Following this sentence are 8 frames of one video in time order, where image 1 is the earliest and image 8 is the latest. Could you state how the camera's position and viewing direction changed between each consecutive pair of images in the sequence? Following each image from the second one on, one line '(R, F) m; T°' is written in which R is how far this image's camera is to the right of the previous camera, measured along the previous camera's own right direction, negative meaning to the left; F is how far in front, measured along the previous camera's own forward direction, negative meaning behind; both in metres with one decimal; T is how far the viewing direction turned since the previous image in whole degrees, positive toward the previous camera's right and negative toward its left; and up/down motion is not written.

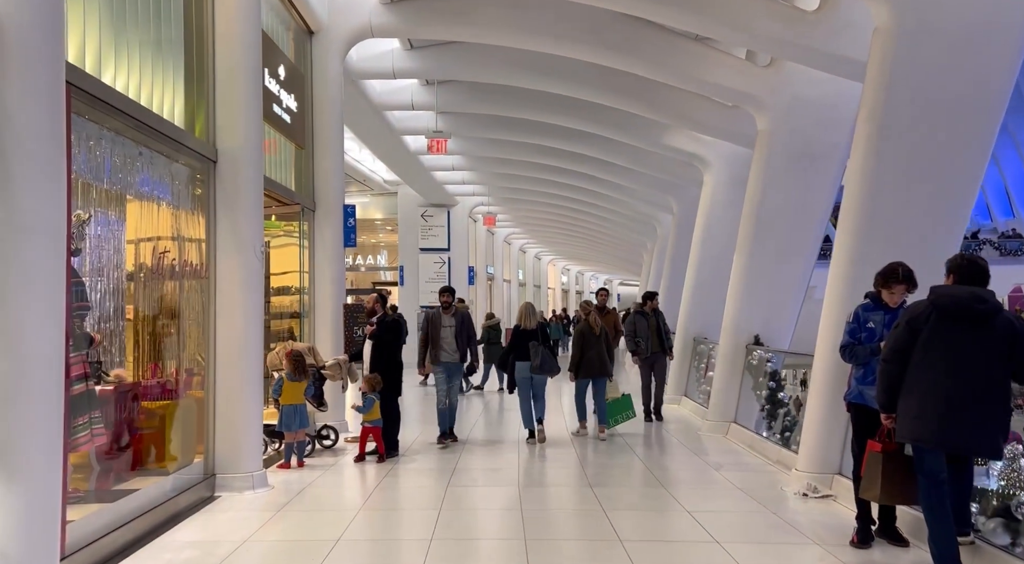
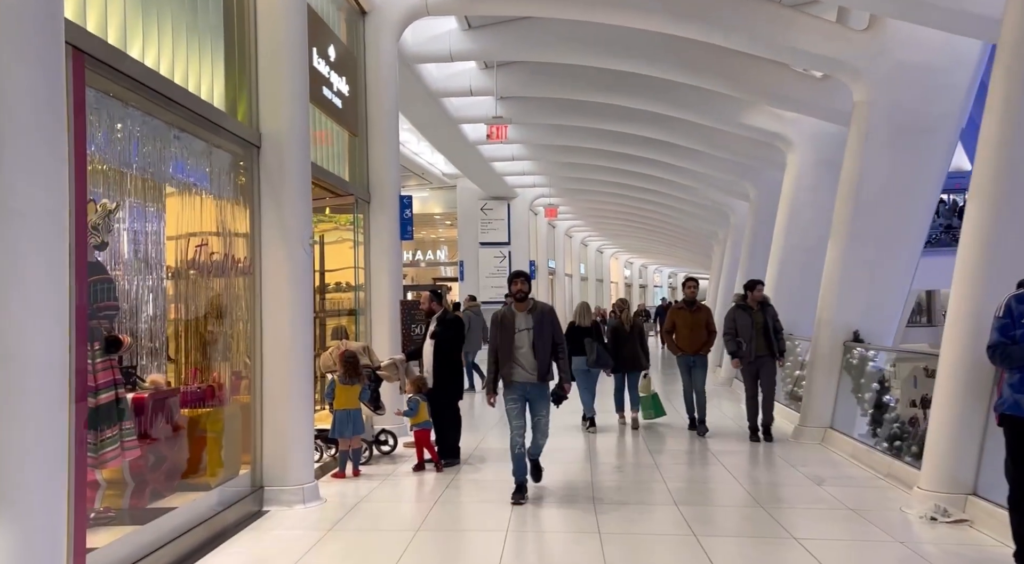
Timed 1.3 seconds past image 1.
(-0.1, +0.6) m; -4°
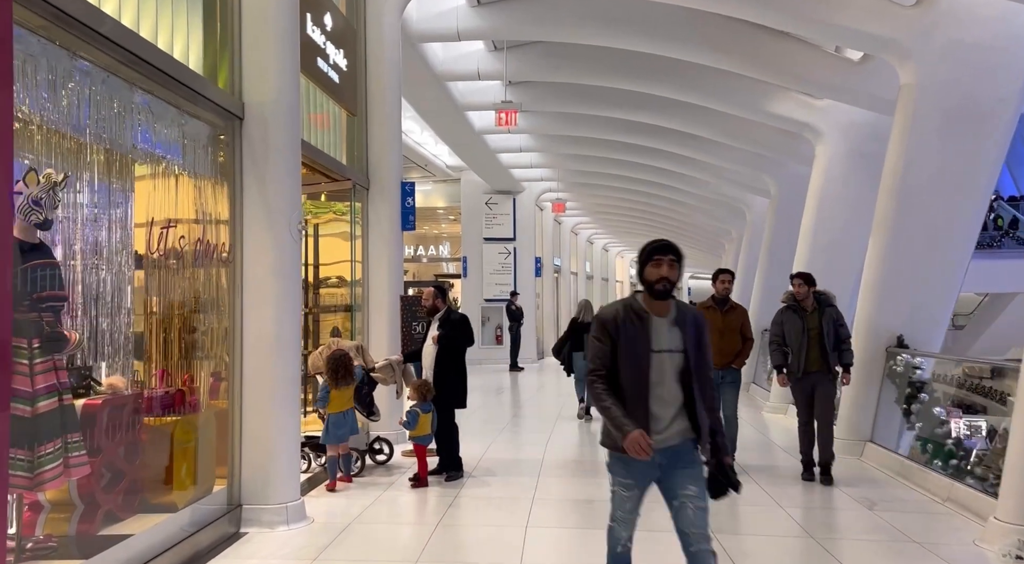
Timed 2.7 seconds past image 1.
(-0.1, +0.6) m; 0°
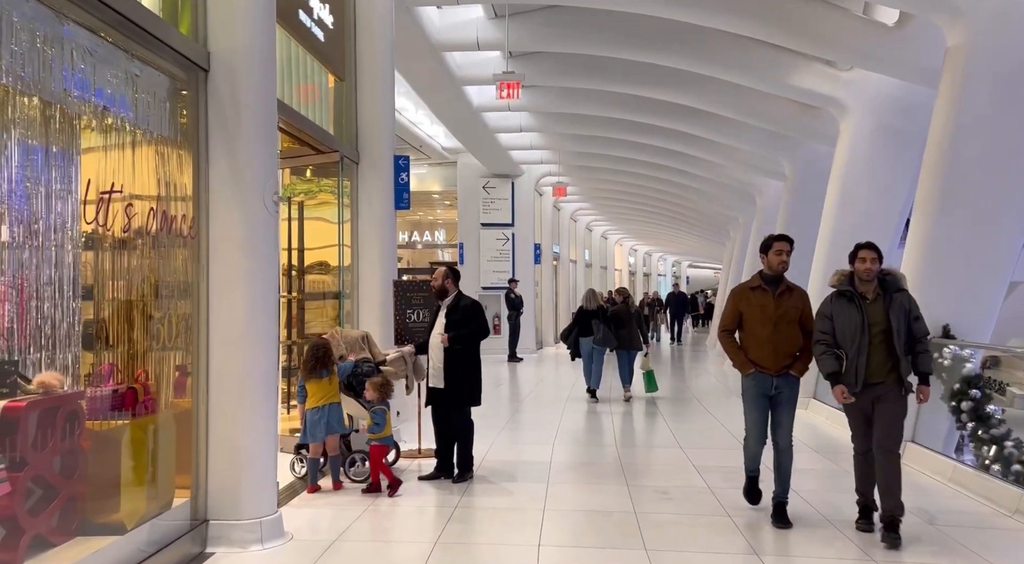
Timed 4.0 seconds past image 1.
(-0.1, +0.7) m; 0°
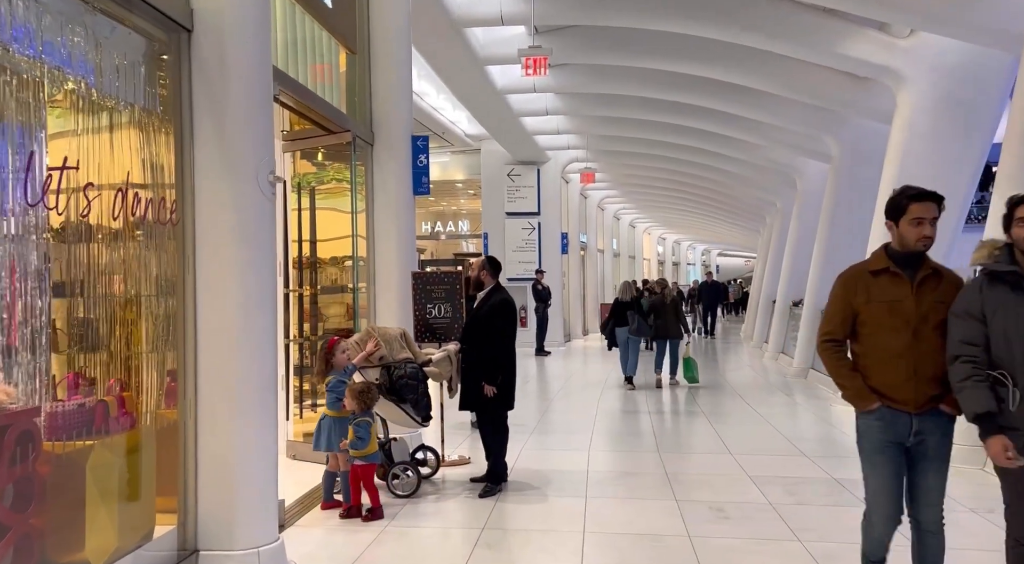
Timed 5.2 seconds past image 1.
(0.0, +0.6) m; -2°
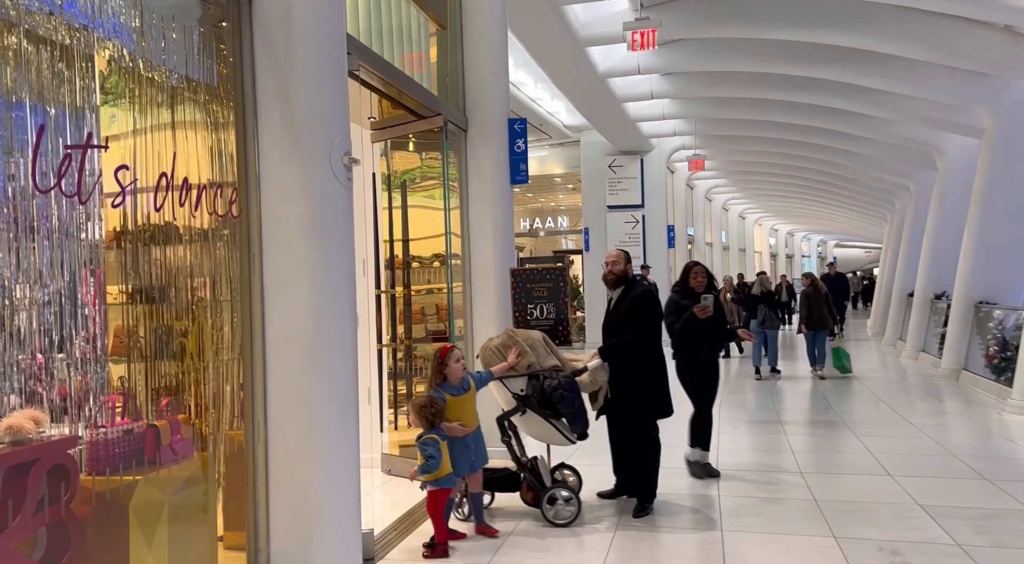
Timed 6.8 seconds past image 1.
(-0.1, +0.6) m; -7°
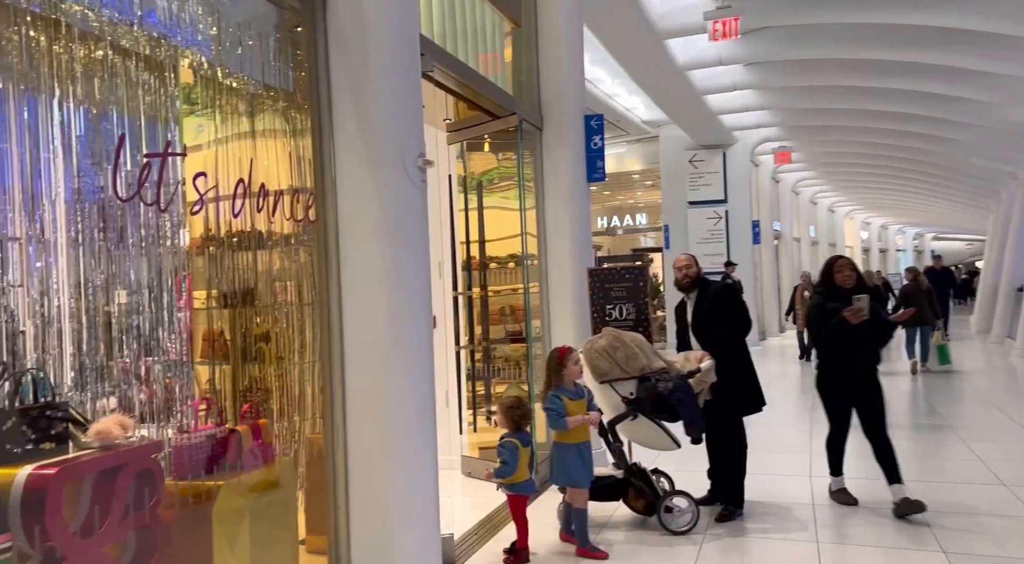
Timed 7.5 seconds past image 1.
(0.0, +0.1) m; -6°
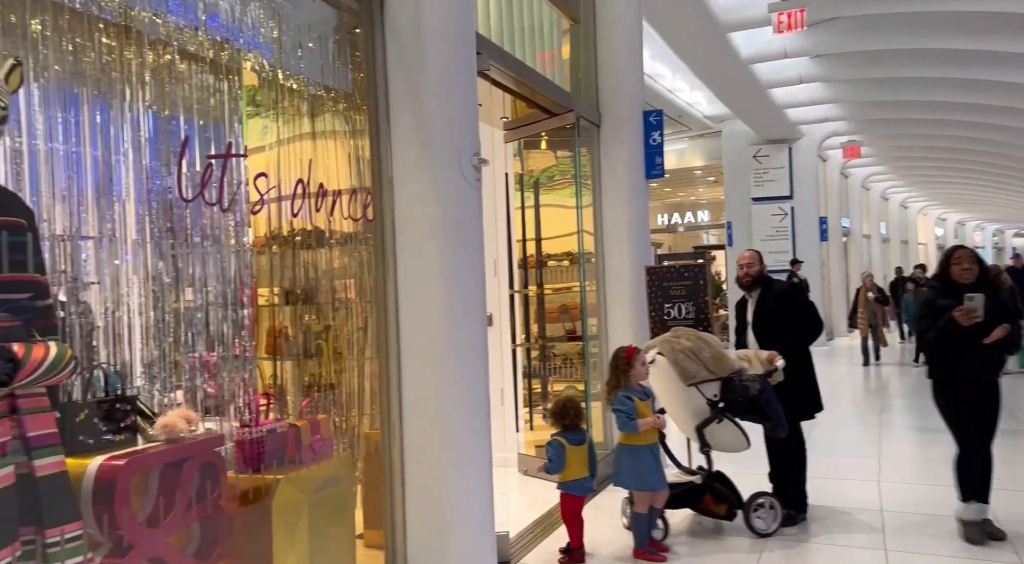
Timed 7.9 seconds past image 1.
(0.0, 0.0) m; -4°
